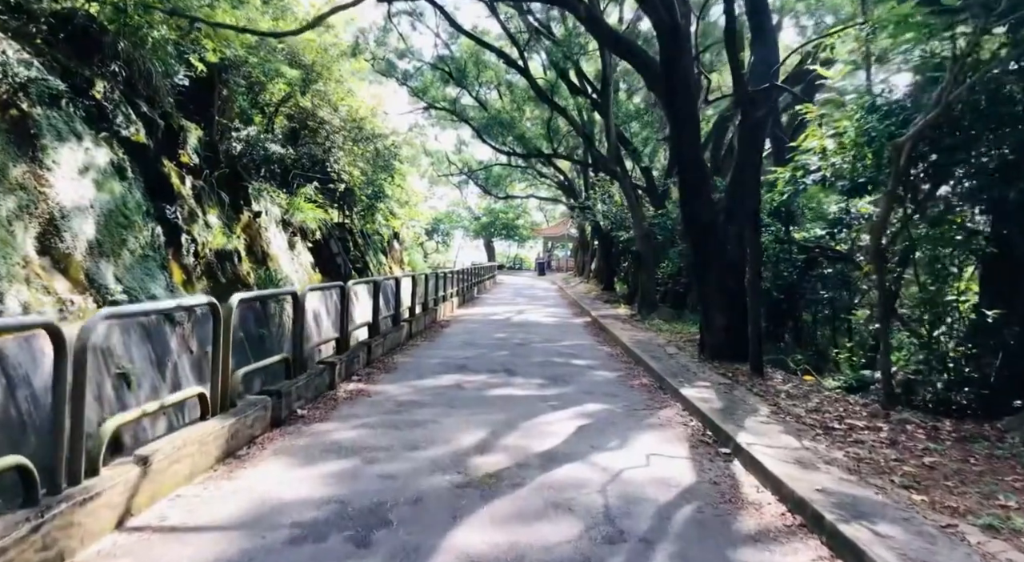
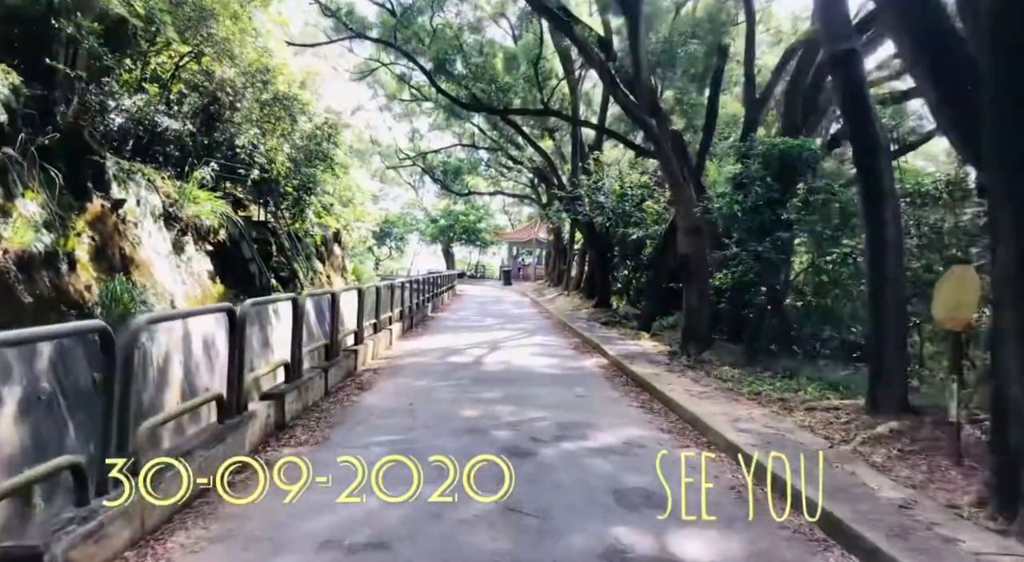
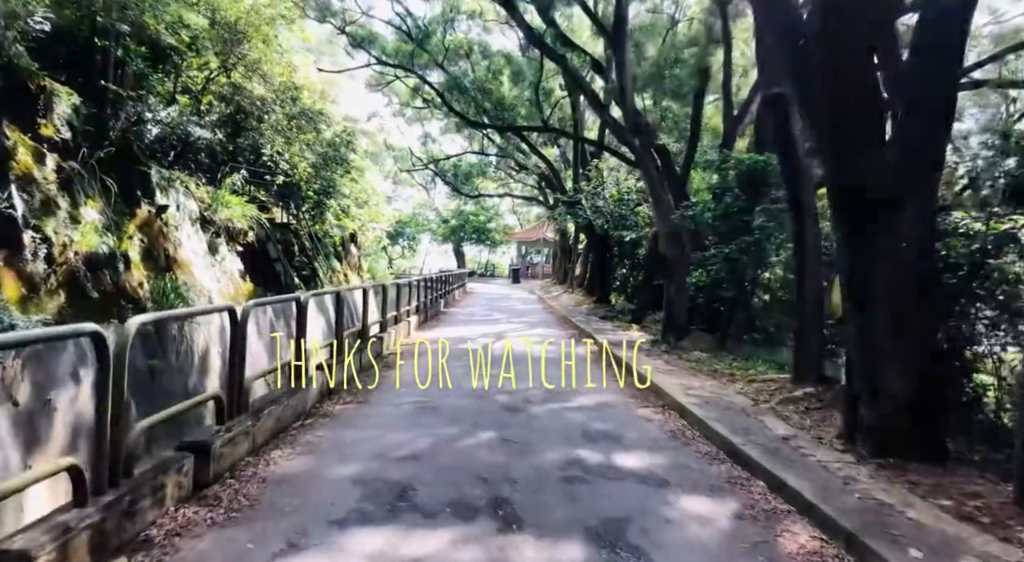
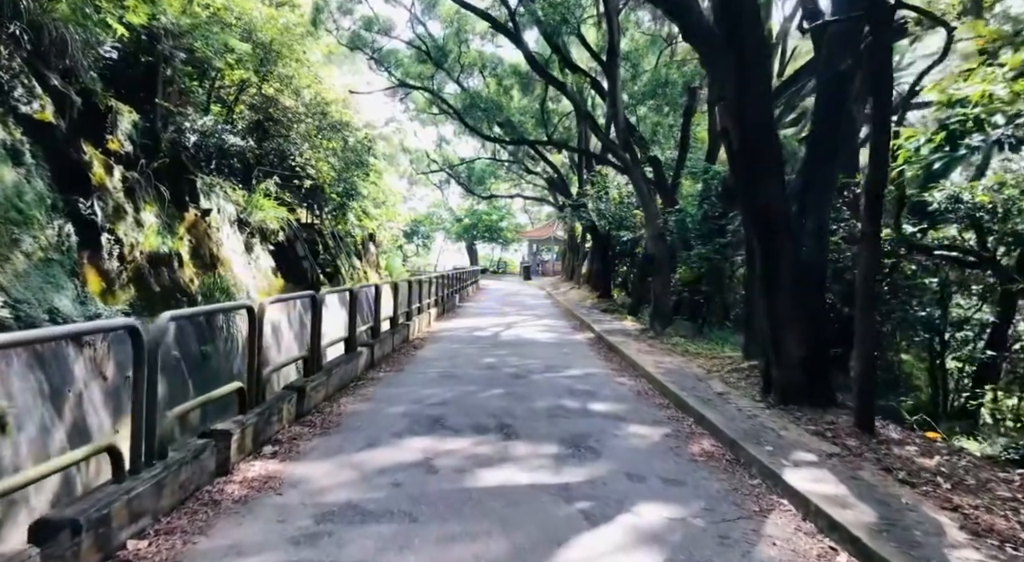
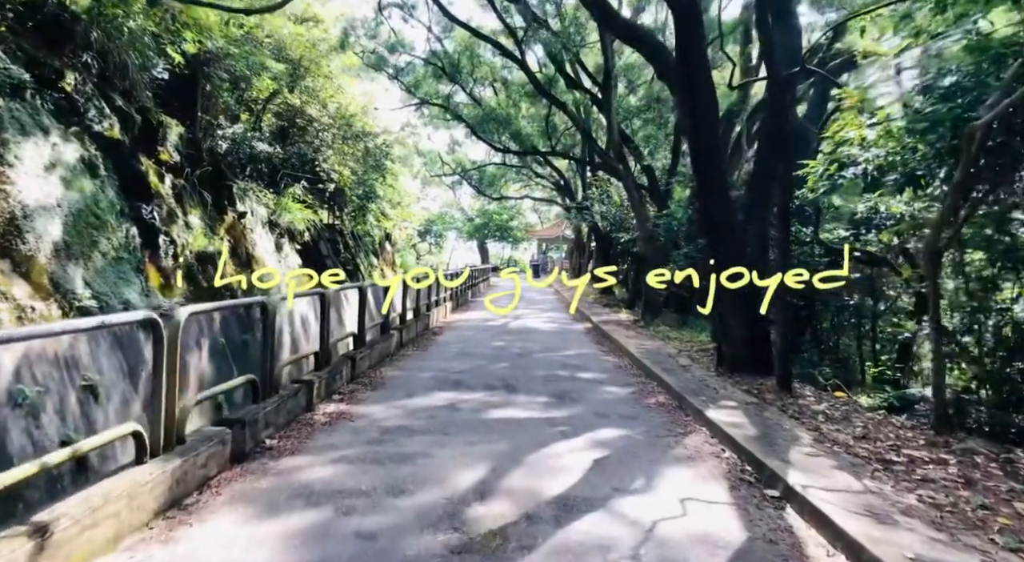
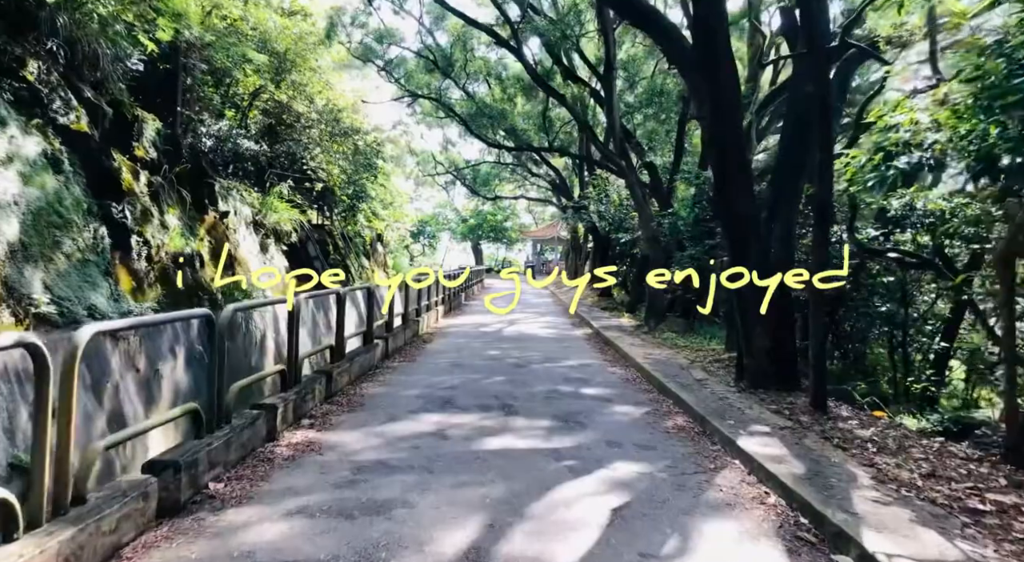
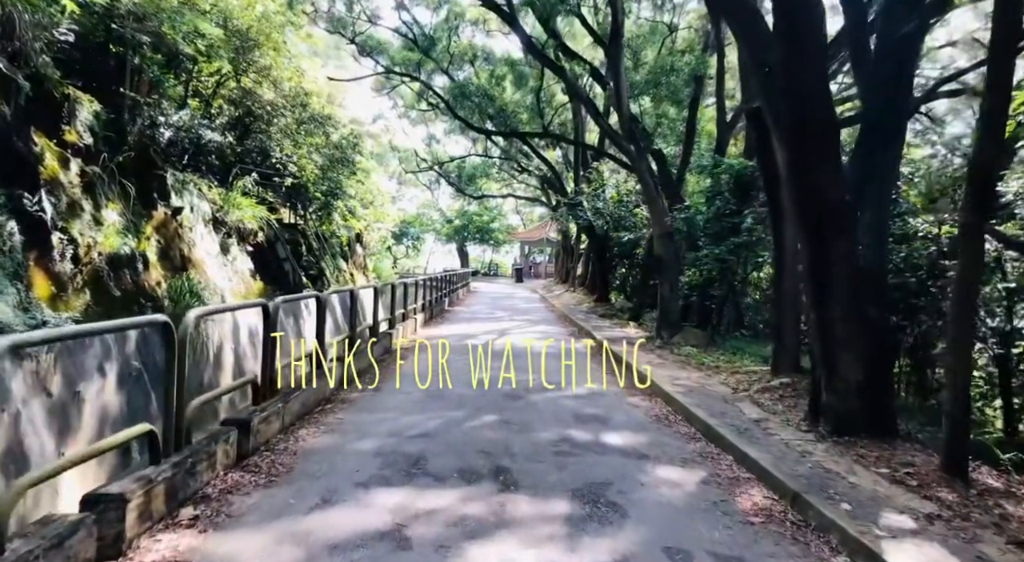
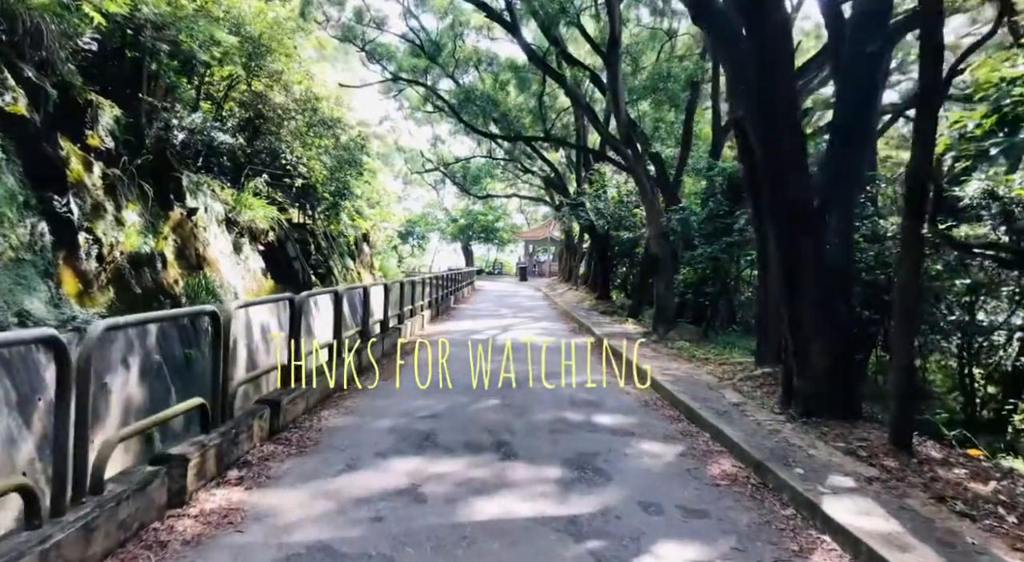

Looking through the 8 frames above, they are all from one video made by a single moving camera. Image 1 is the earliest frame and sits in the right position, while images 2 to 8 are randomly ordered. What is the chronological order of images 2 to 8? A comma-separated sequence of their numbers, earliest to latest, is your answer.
5, 6, 4, 8, 7, 3, 2
